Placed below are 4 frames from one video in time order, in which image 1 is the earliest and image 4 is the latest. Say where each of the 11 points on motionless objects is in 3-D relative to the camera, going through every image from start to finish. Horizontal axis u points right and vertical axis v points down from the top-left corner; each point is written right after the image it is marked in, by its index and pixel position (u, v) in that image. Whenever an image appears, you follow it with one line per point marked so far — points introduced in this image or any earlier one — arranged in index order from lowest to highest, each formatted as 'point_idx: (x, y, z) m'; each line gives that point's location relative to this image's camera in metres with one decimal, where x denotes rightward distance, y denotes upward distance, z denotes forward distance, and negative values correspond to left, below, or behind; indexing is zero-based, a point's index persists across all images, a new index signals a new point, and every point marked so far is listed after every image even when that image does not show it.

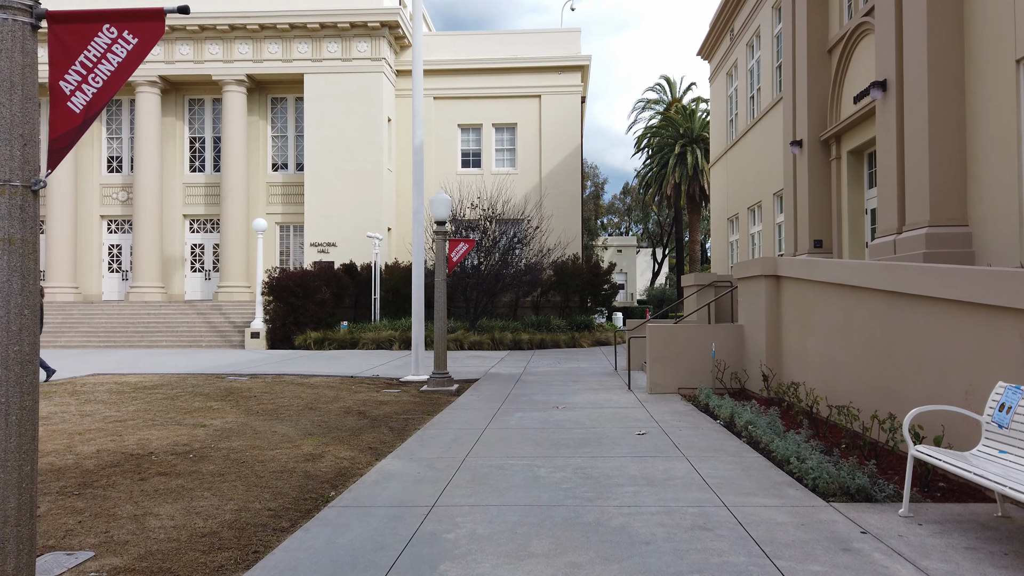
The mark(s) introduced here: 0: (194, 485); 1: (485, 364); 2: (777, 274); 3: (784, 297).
0: (-2.3, -1.4, +5.5) m
1: (-0.6, -1.6, +16.7) m
2: (+3.3, +0.2, +9.6) m
3: (+3.3, -0.1, +9.5) m
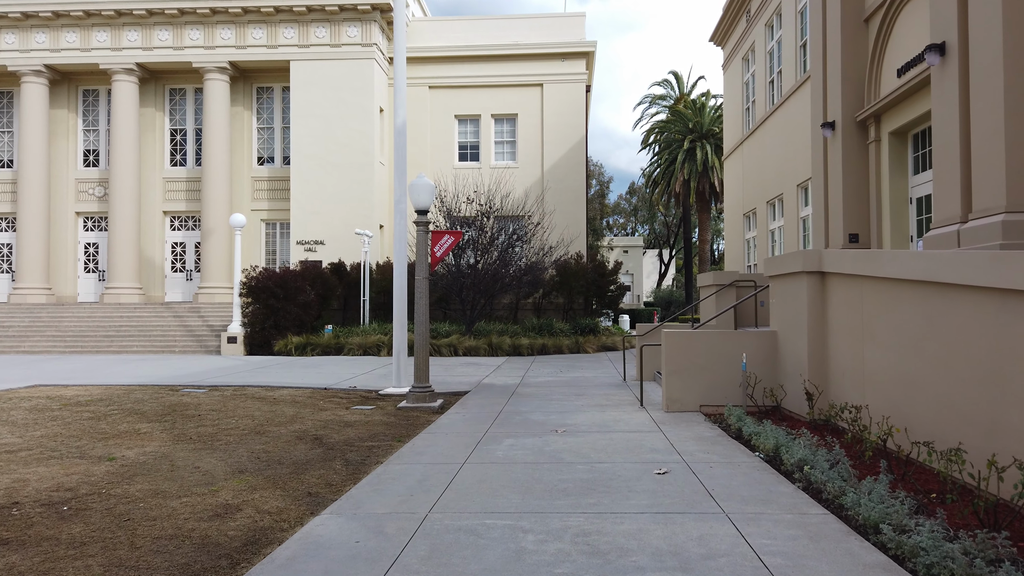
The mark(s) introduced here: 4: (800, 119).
0: (-2.4, -1.4, +3.8) m
1: (-0.6, -1.7, +15.1) m
2: (+3.2, +0.2, +7.9) m
3: (+3.2, -0.1, +7.8) m
4: (+6.0, +3.5, +15.9) m
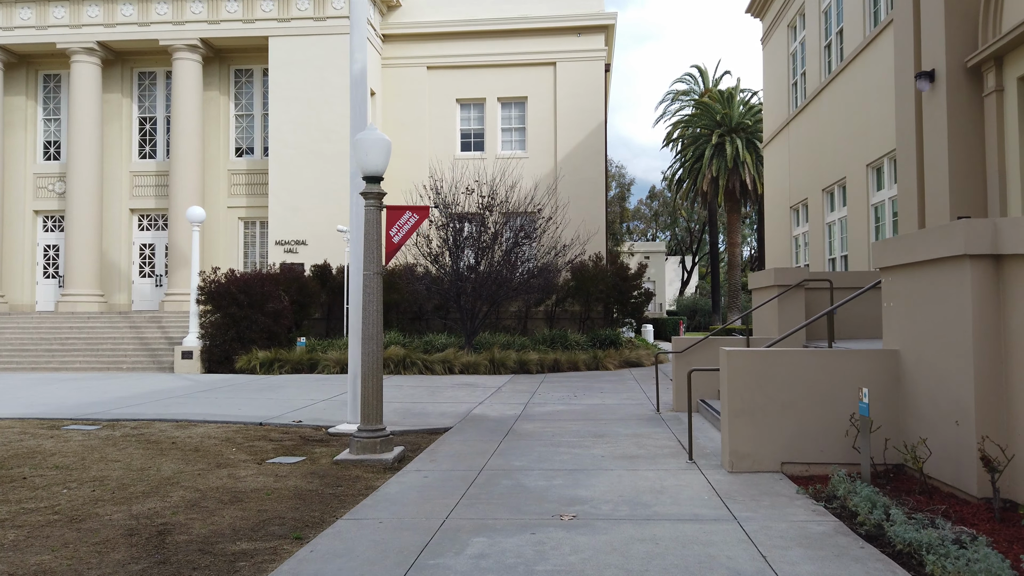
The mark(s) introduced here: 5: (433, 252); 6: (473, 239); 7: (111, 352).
0: (-2.6, -1.3, +0.8) m
1: (-0.6, -1.7, +12.0) m
2: (+3.0, +0.2, +4.8) m
3: (+3.1, 0.0, +4.7) m
4: (+6.0, +3.4, +12.8) m
5: (-1.8, +0.8, +17.9) m
6: (-0.9, +1.1, +17.5) m
7: (-9.1, -1.5, +17.5) m
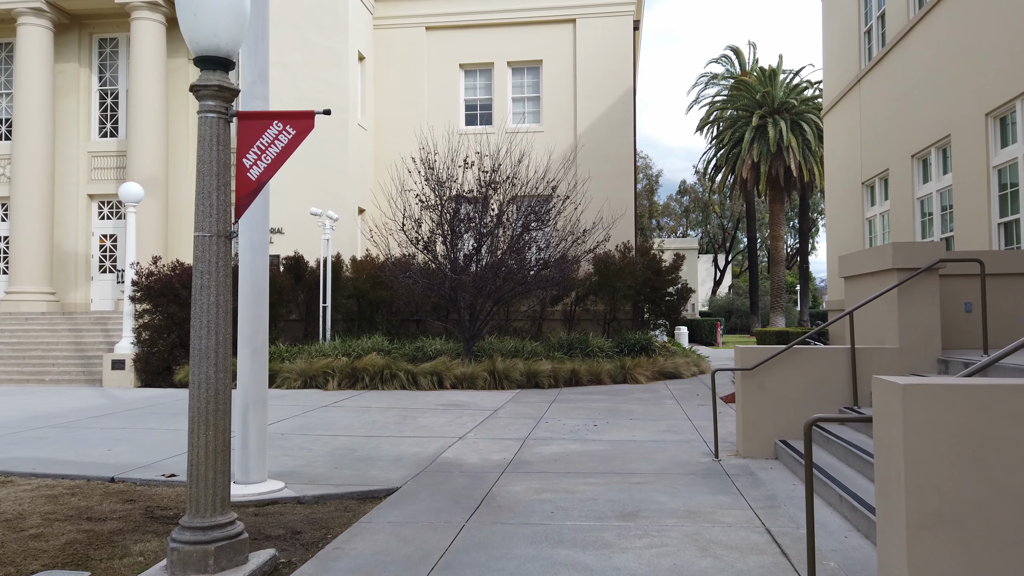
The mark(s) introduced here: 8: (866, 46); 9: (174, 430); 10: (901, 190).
0: (-3.1, -1.2, -2.3) m
1: (-0.7, -1.6, +8.8) m
2: (+2.7, +0.4, +1.5) m
3: (+2.8, +0.1, +1.4) m
4: (+6.0, +3.6, +9.3) m
5: (-1.7, +0.9, +14.7) m
6: (-0.7, +1.2, +14.3) m
7: (-8.9, -1.4, +14.6) m
8: (+7.0, +4.8, +15.2) m
9: (-3.7, -1.5, +8.3) m
10: (+6.6, +1.7, +13.1) m
